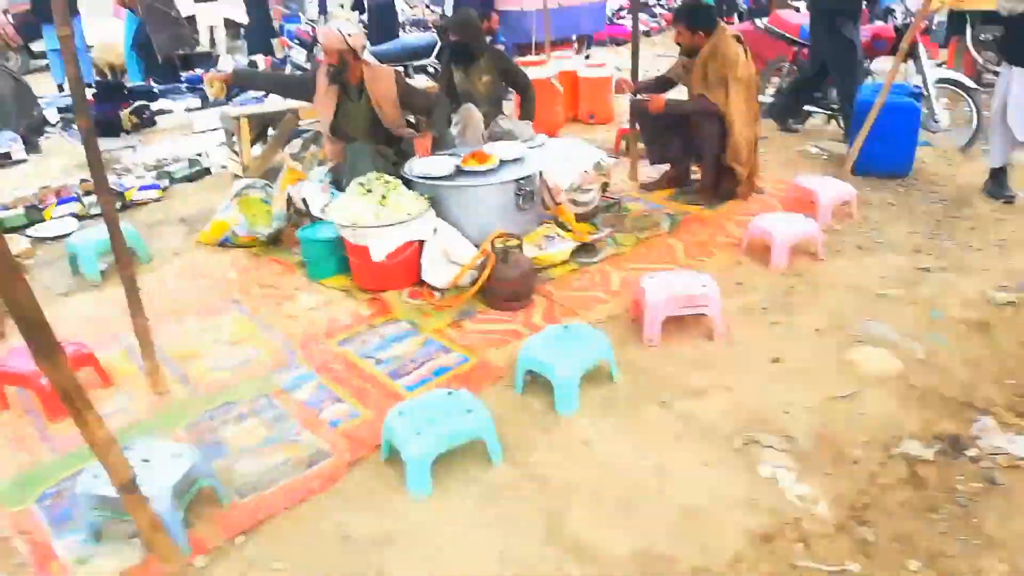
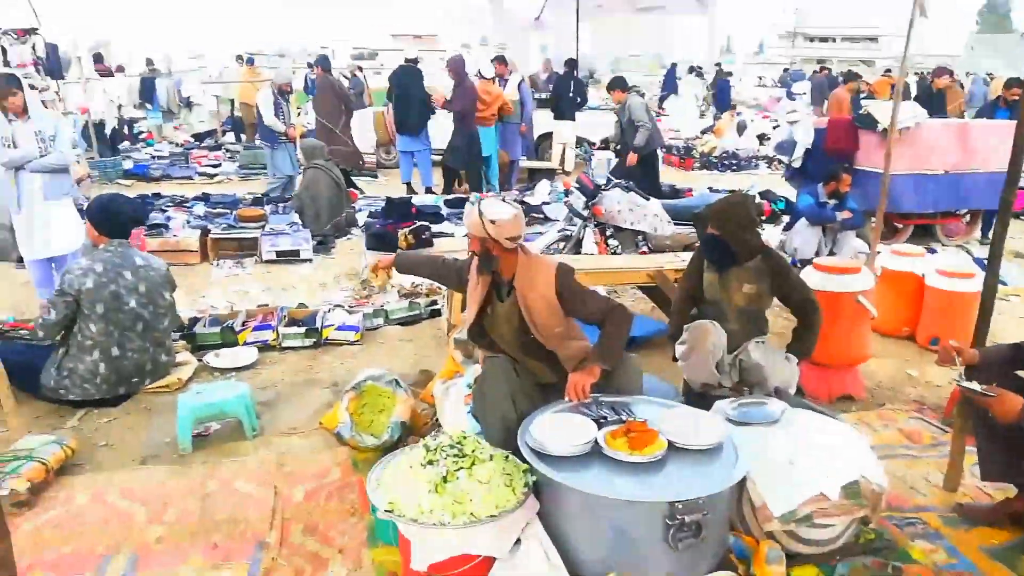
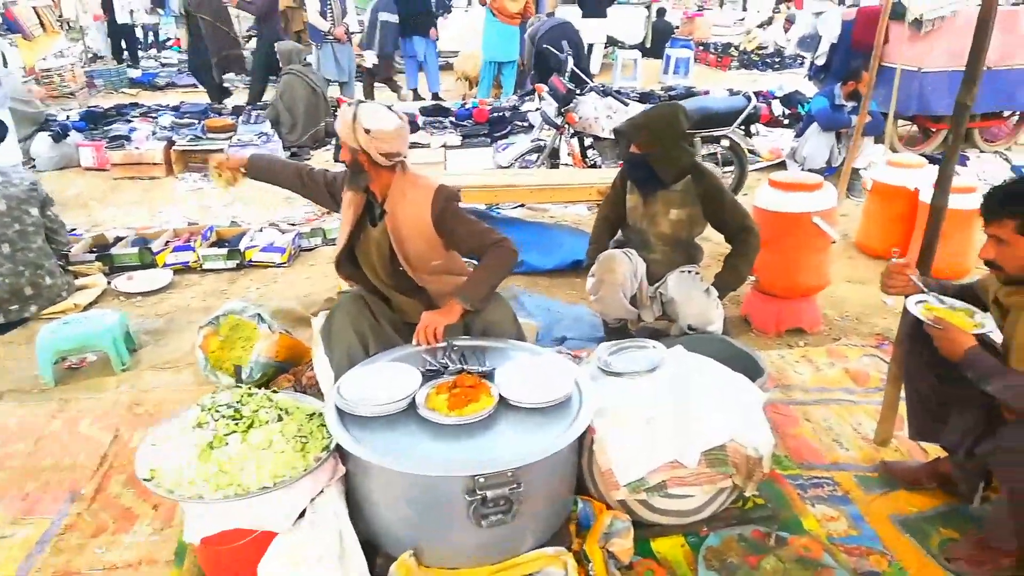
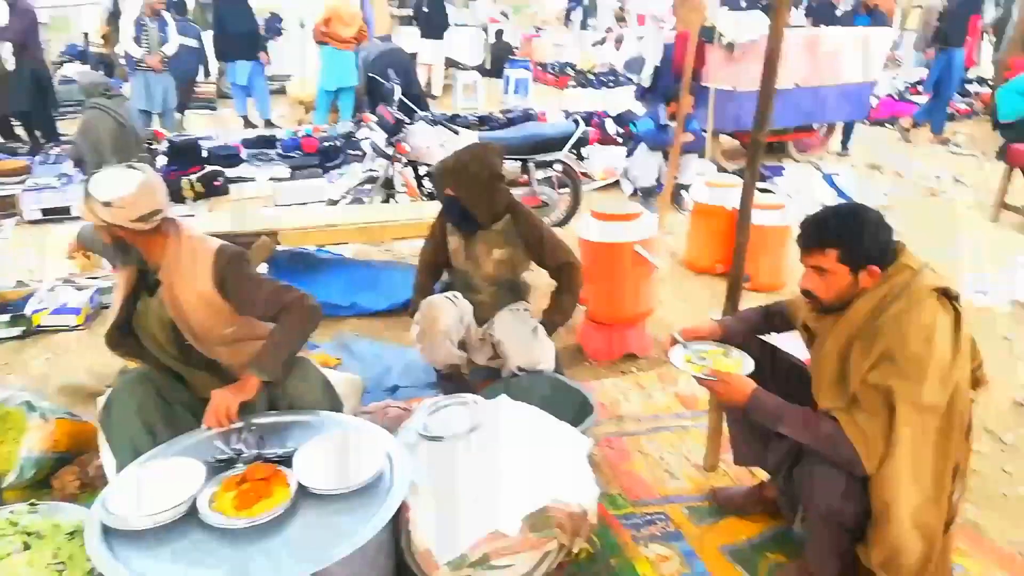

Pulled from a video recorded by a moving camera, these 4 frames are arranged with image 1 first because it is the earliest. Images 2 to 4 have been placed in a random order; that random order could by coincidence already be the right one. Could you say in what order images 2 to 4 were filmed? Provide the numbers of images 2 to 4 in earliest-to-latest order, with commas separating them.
2, 3, 4
